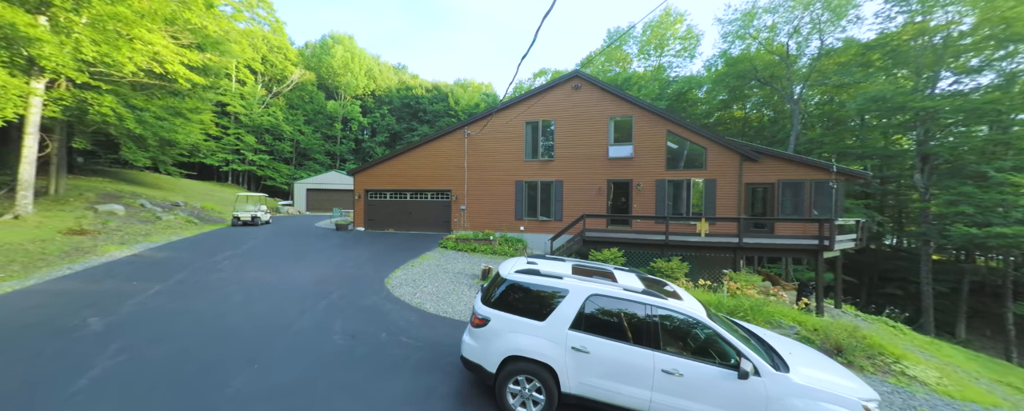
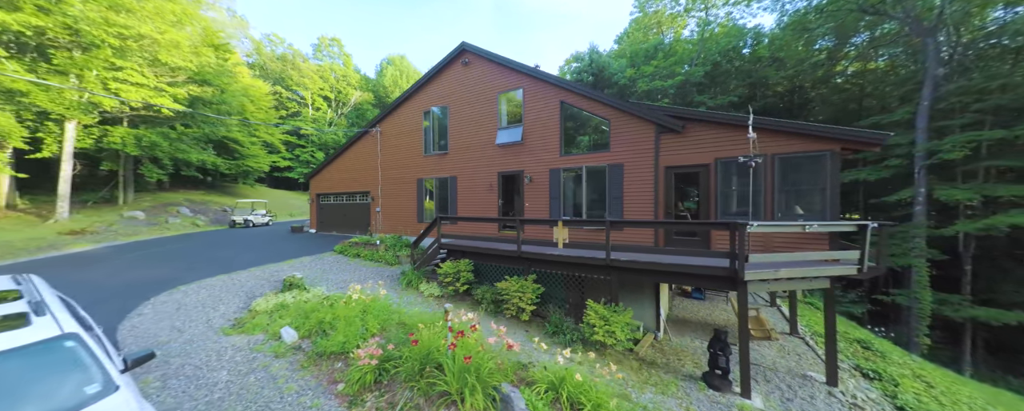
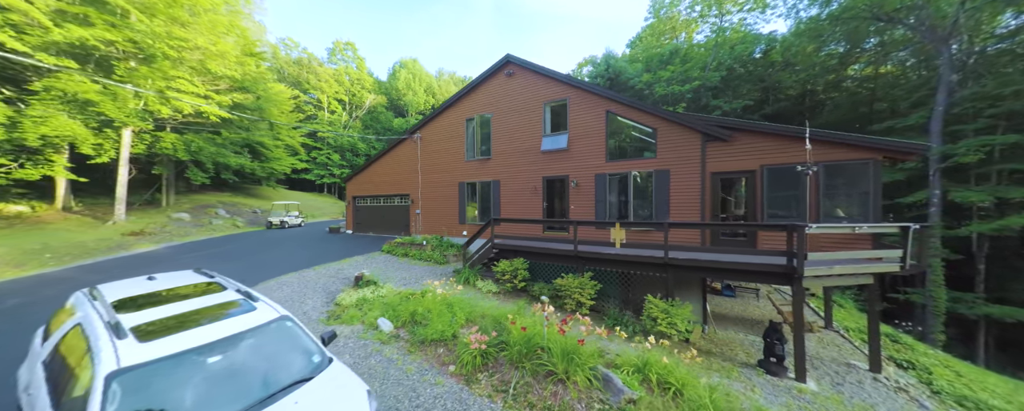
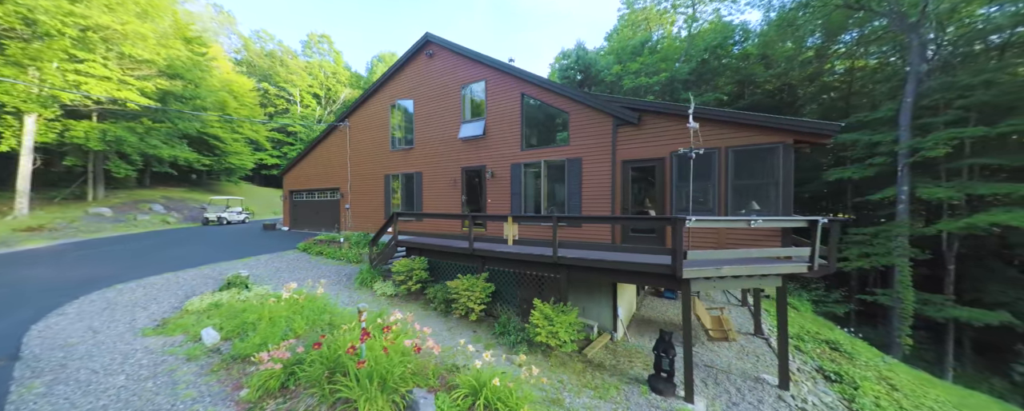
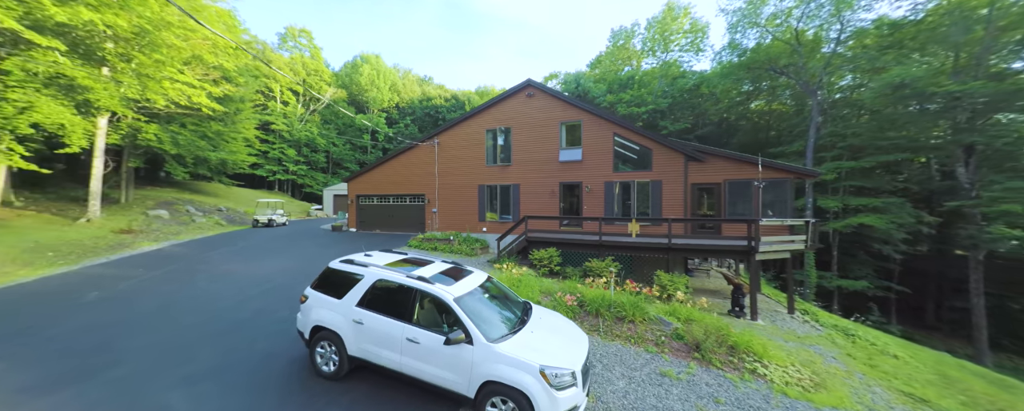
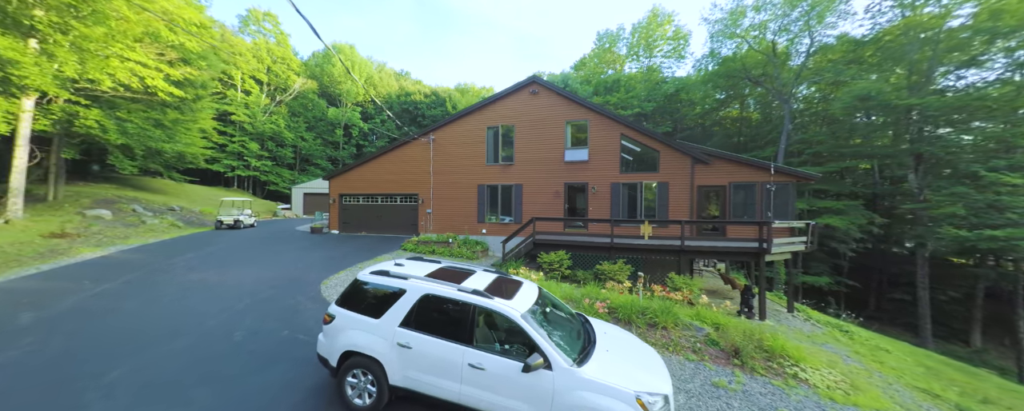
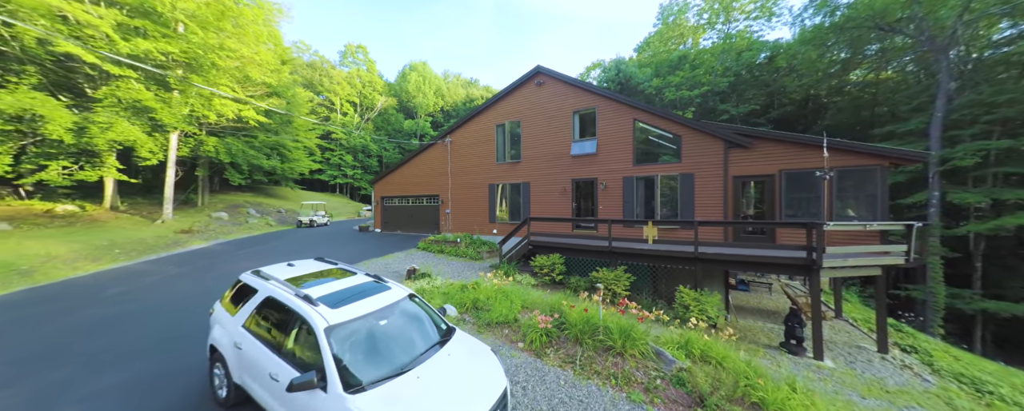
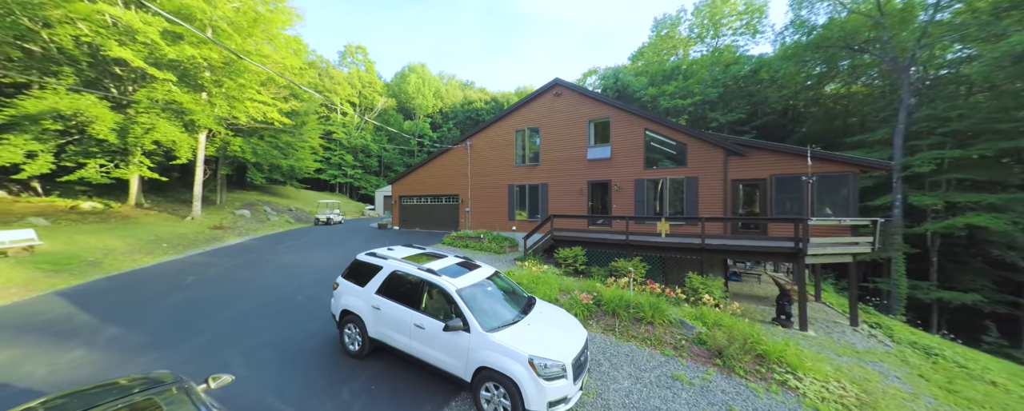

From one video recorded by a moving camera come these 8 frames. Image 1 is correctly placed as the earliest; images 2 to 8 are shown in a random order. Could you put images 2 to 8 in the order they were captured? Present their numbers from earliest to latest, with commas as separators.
6, 5, 8, 7, 3, 2, 4
